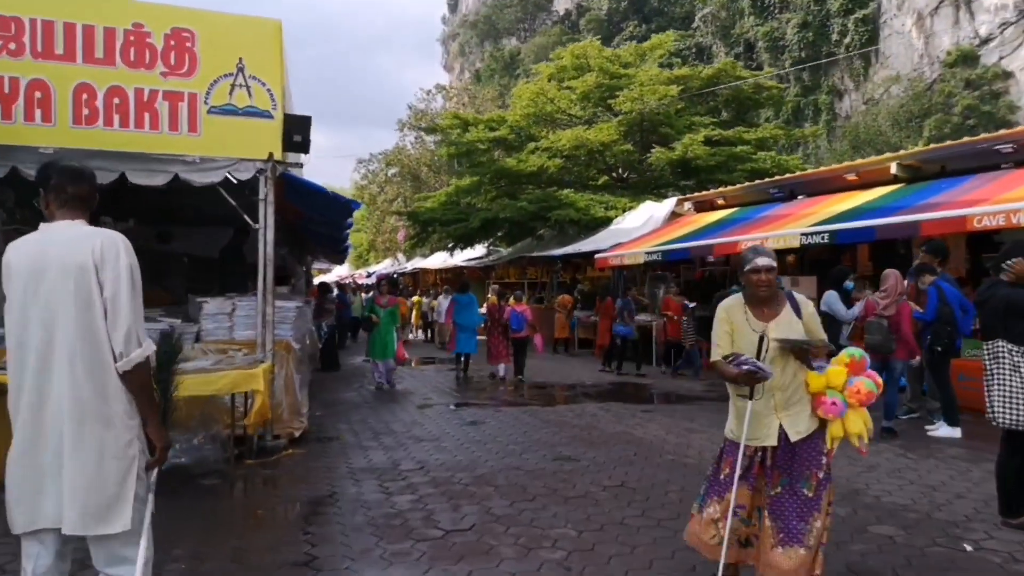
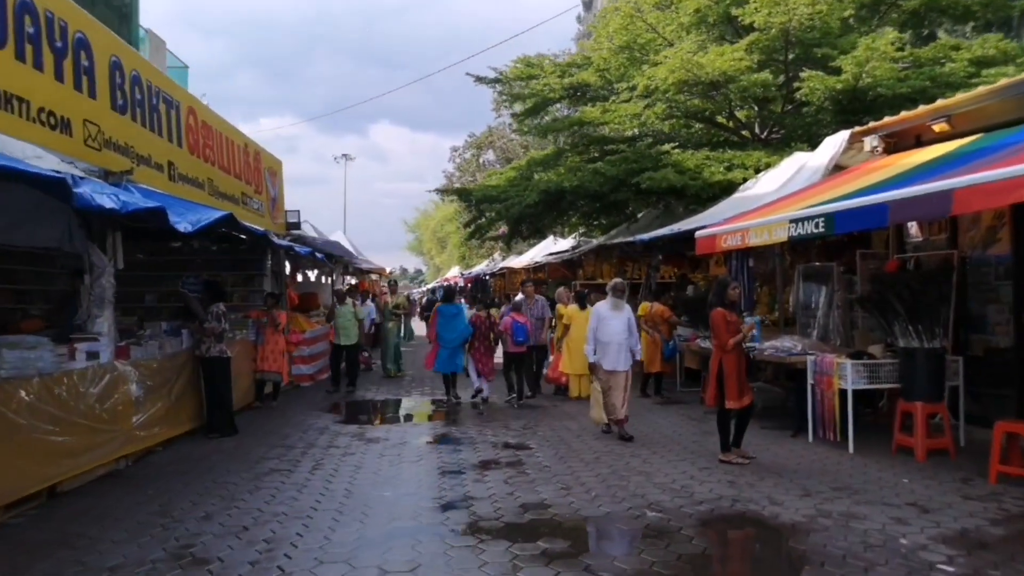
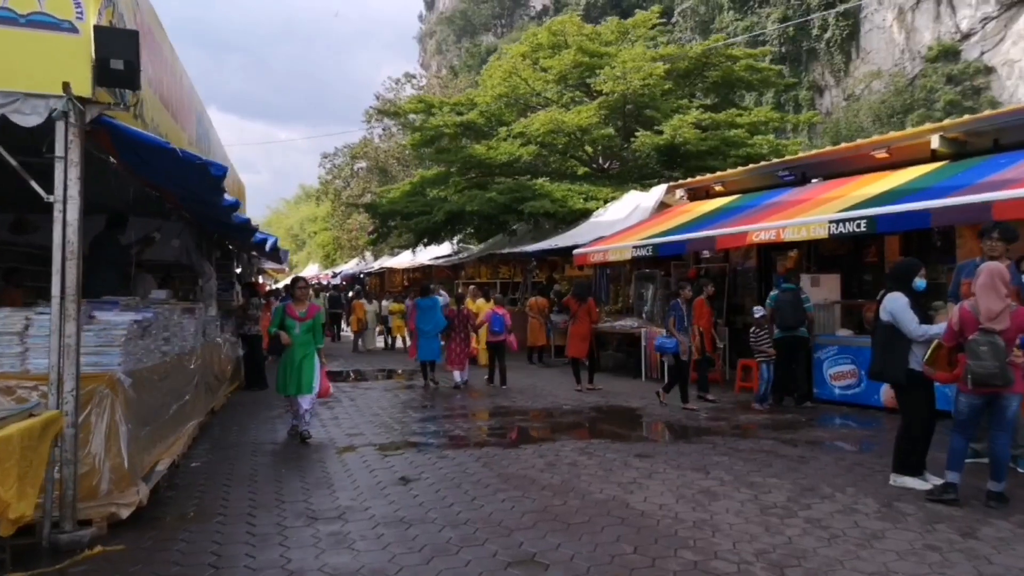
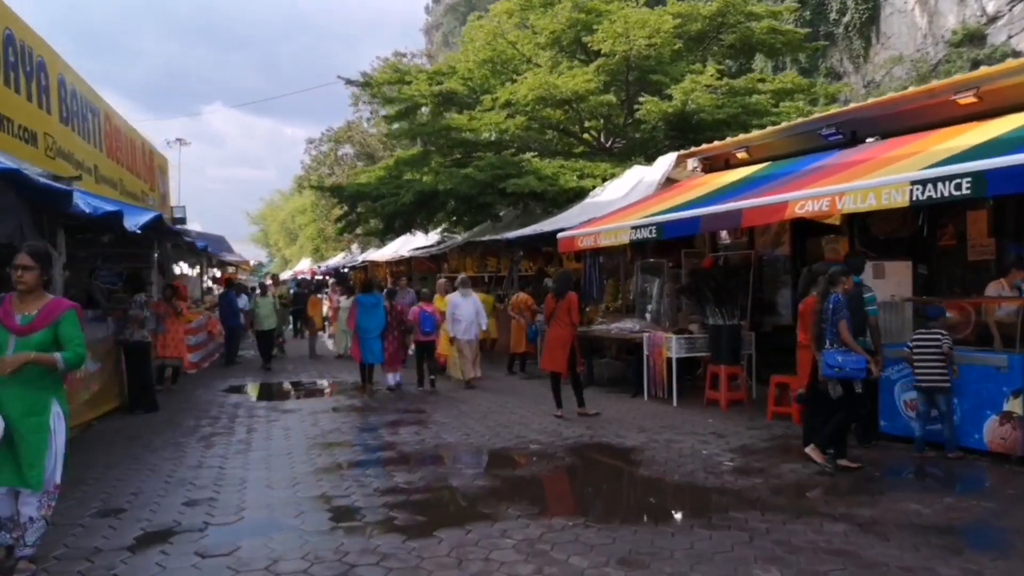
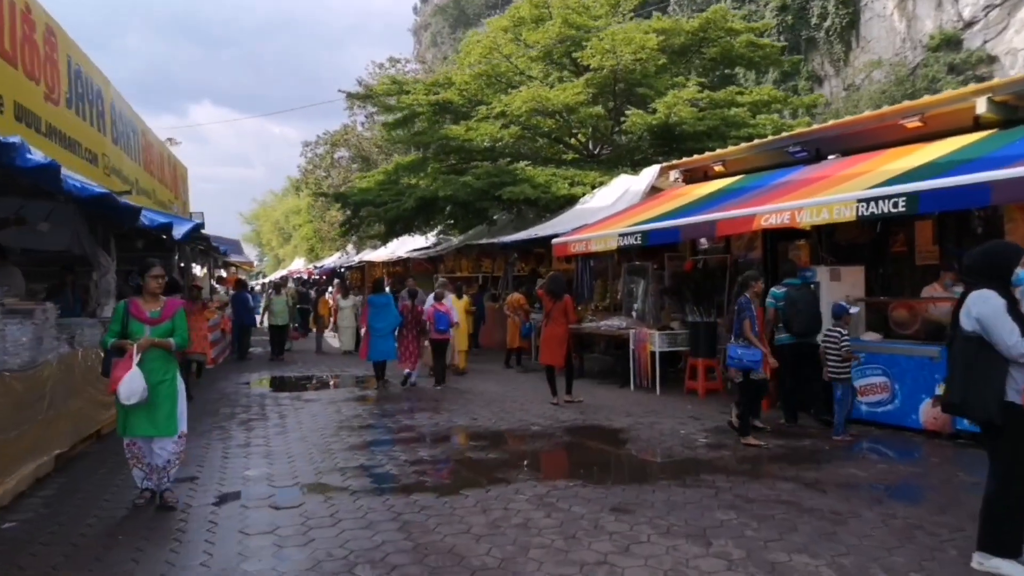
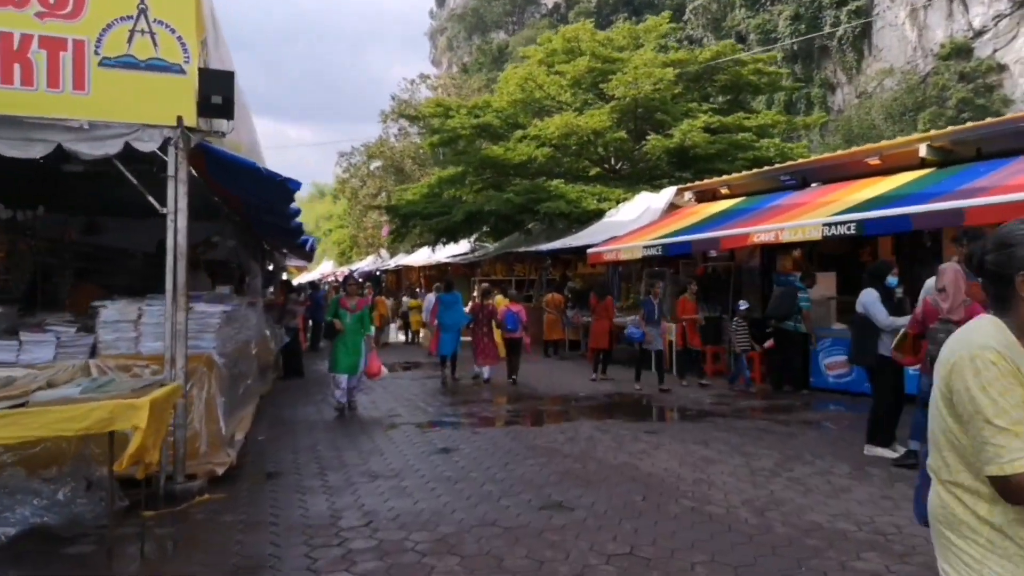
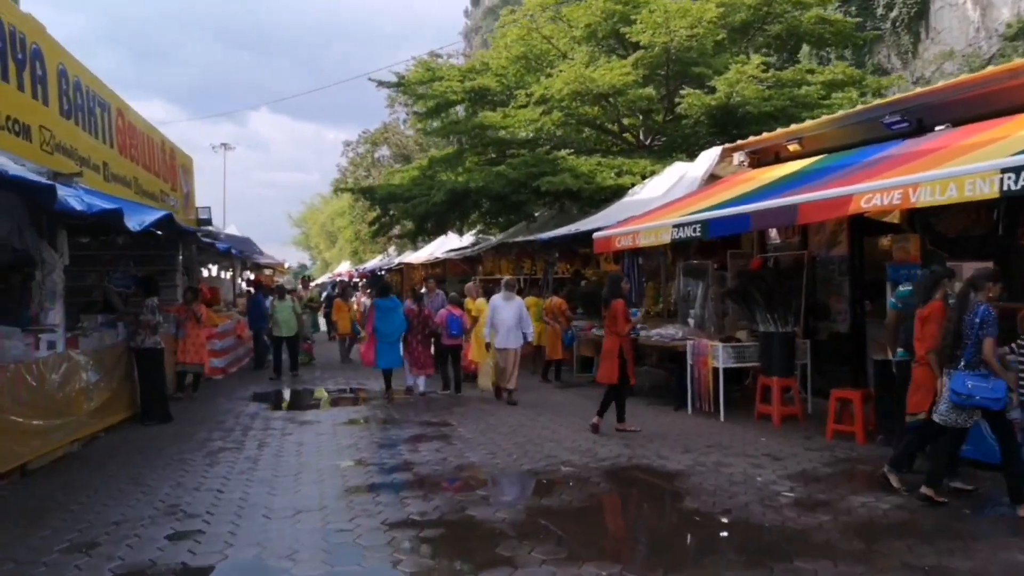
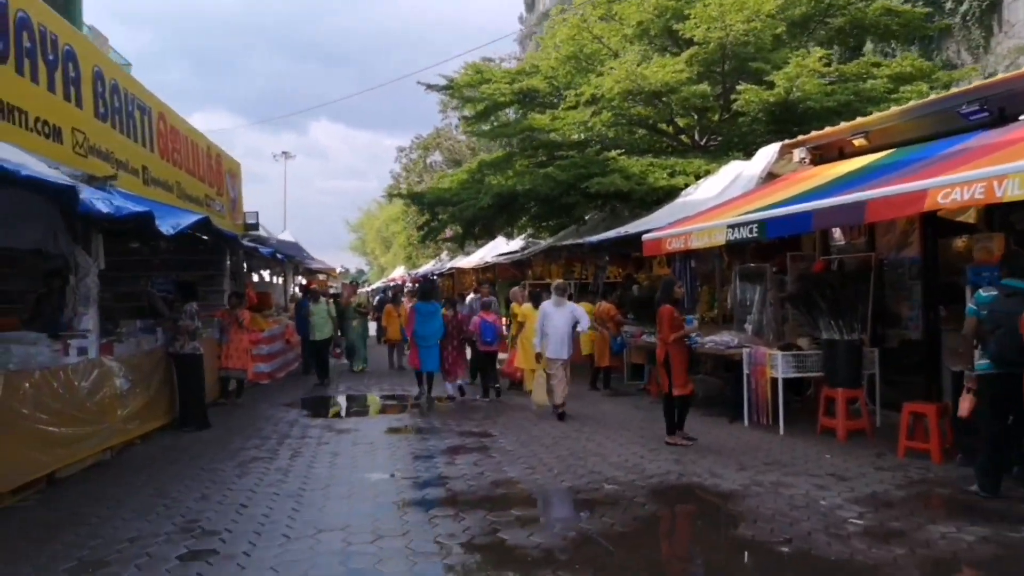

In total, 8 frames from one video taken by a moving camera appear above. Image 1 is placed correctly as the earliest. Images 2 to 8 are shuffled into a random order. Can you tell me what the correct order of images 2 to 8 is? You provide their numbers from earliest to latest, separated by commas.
6, 3, 5, 4, 7, 8, 2
